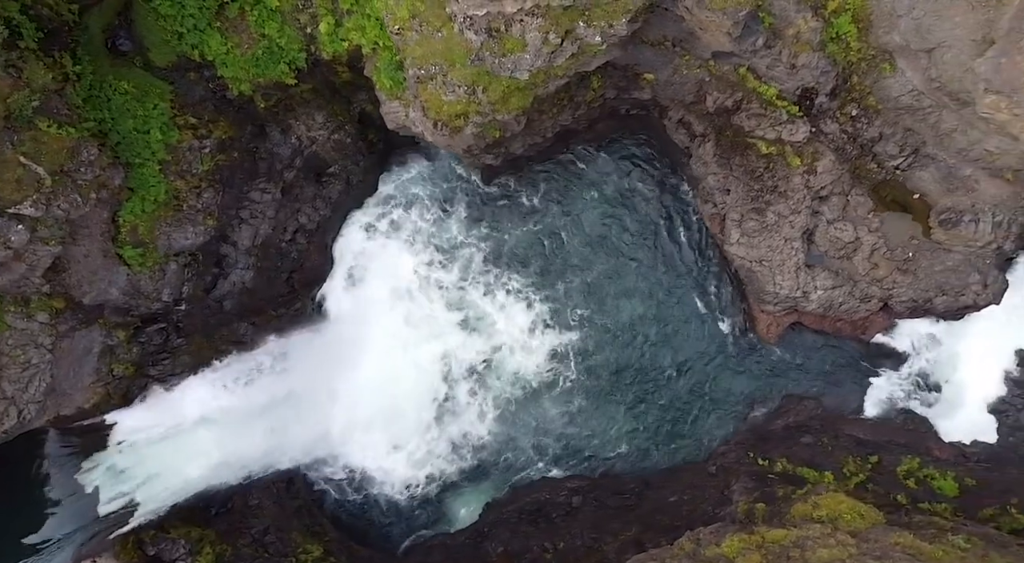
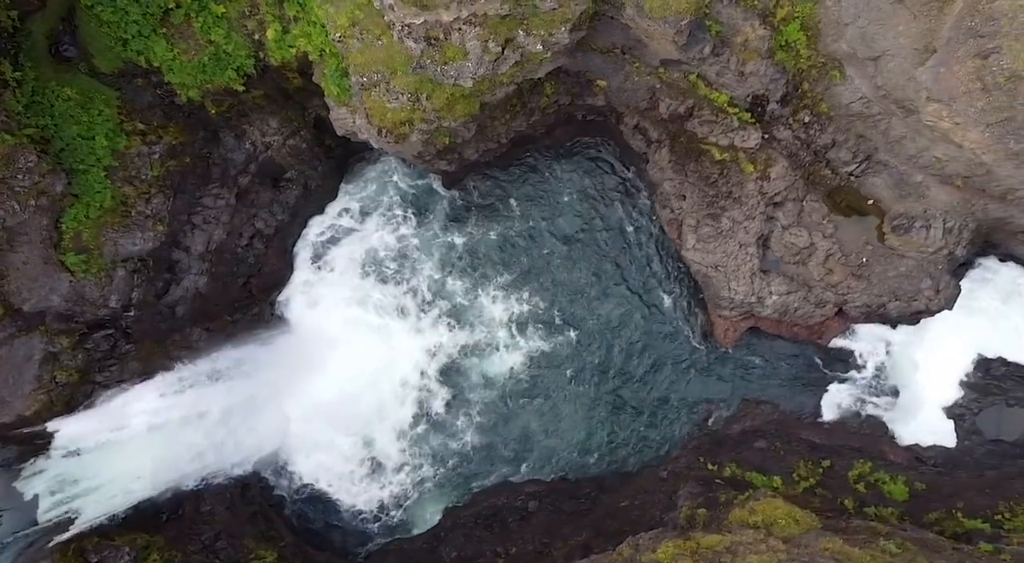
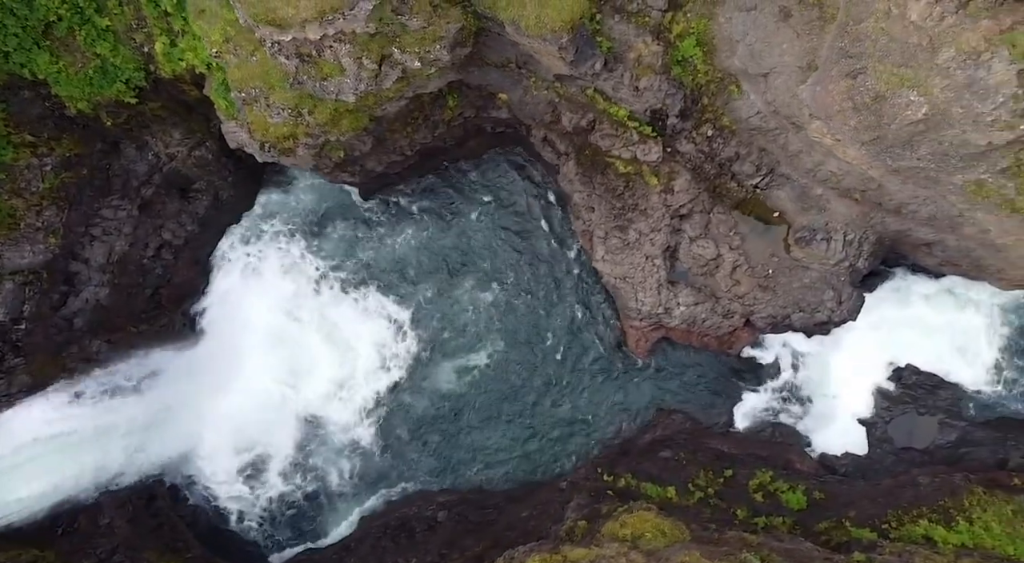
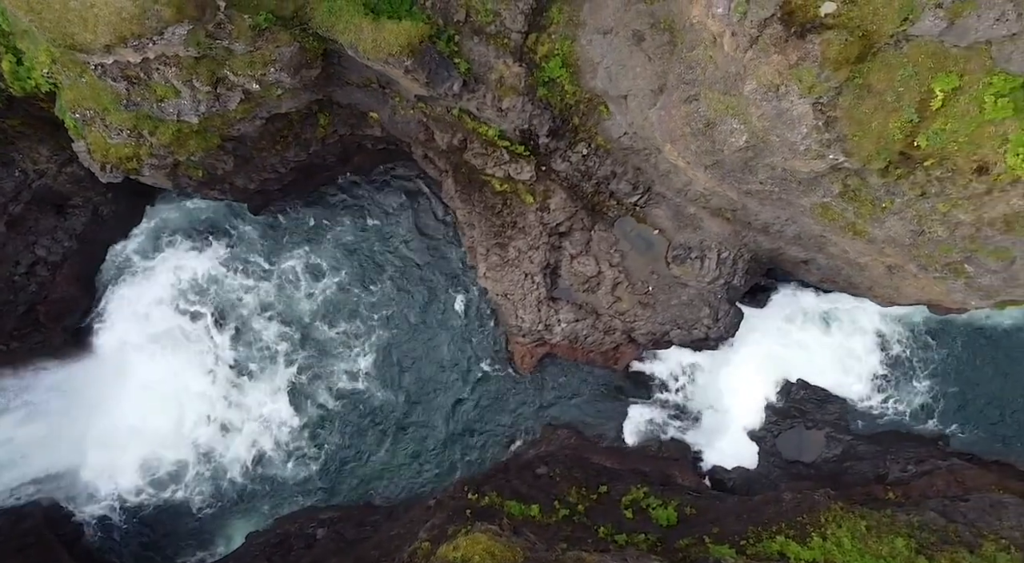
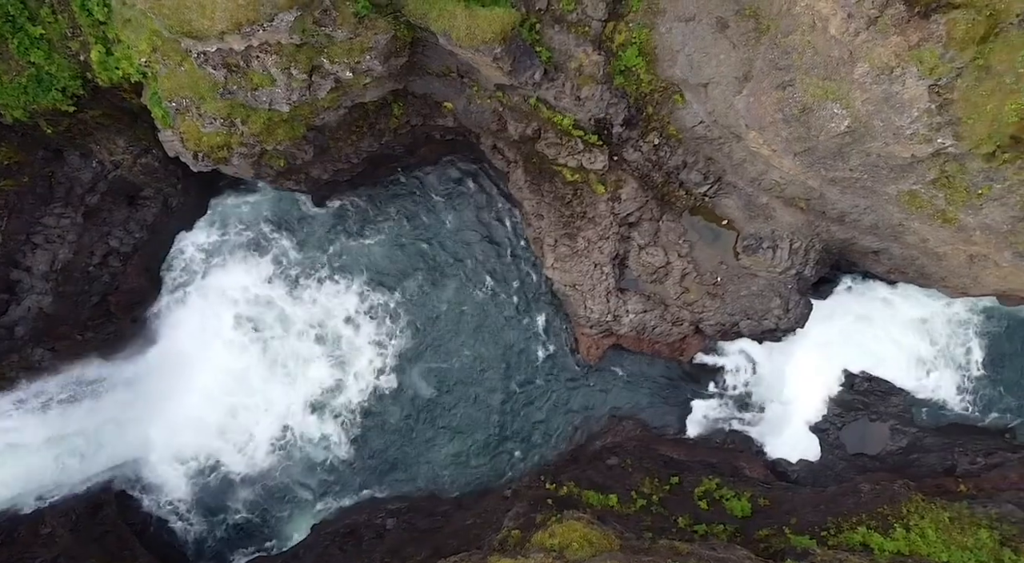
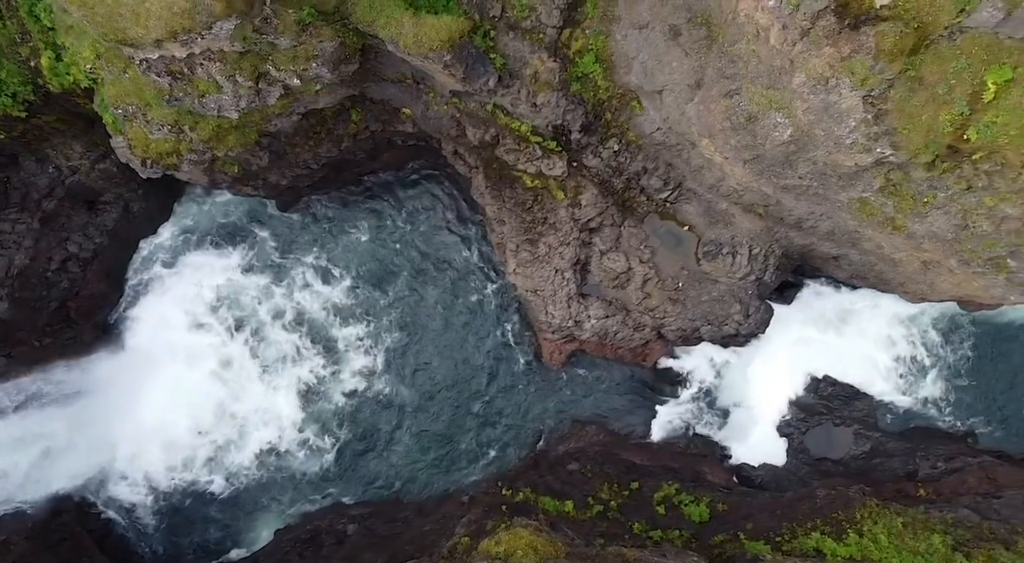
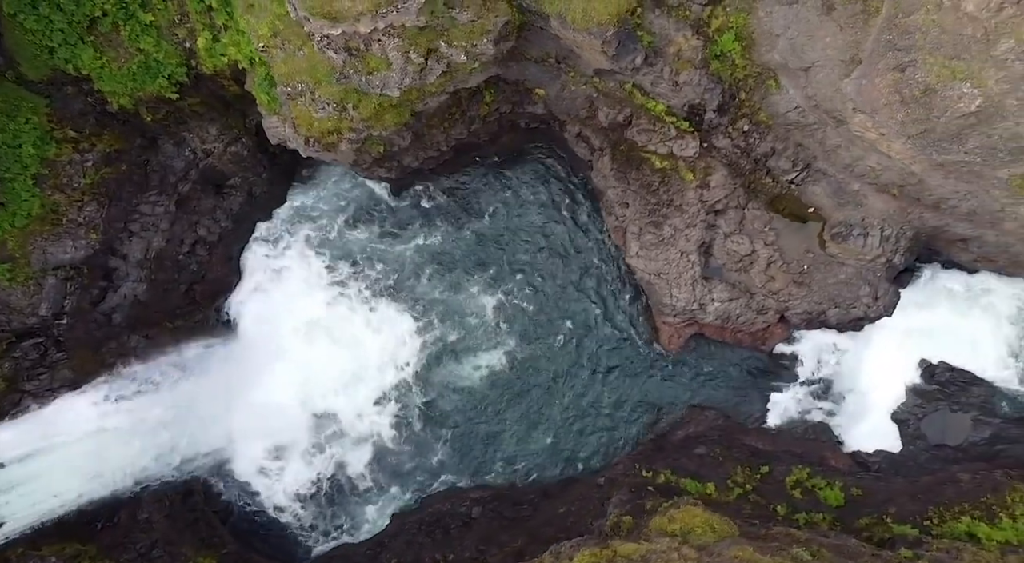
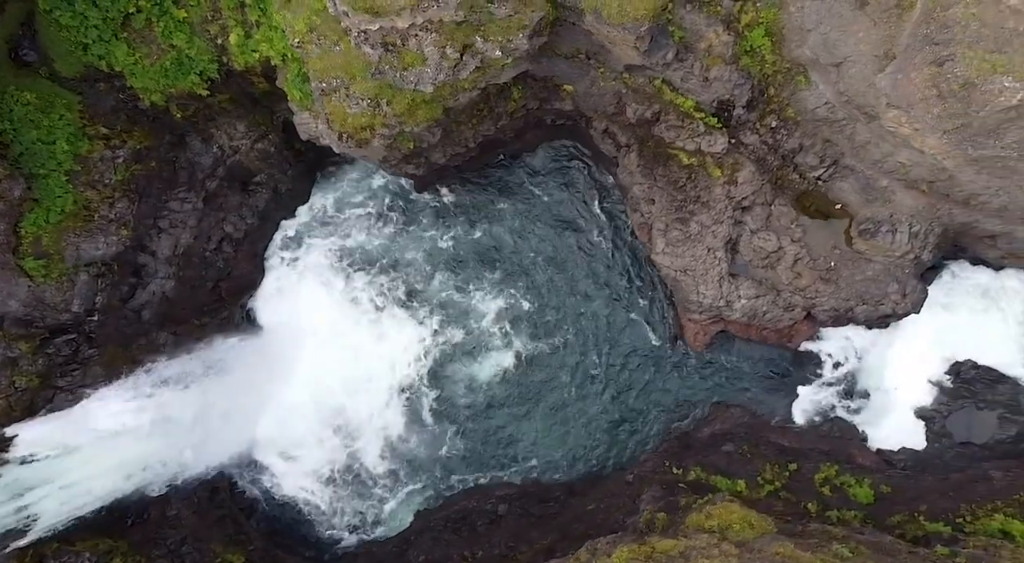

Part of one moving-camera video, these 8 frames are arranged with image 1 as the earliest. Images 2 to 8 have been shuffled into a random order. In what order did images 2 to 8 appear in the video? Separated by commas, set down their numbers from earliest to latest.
2, 8, 7, 3, 5, 6, 4
